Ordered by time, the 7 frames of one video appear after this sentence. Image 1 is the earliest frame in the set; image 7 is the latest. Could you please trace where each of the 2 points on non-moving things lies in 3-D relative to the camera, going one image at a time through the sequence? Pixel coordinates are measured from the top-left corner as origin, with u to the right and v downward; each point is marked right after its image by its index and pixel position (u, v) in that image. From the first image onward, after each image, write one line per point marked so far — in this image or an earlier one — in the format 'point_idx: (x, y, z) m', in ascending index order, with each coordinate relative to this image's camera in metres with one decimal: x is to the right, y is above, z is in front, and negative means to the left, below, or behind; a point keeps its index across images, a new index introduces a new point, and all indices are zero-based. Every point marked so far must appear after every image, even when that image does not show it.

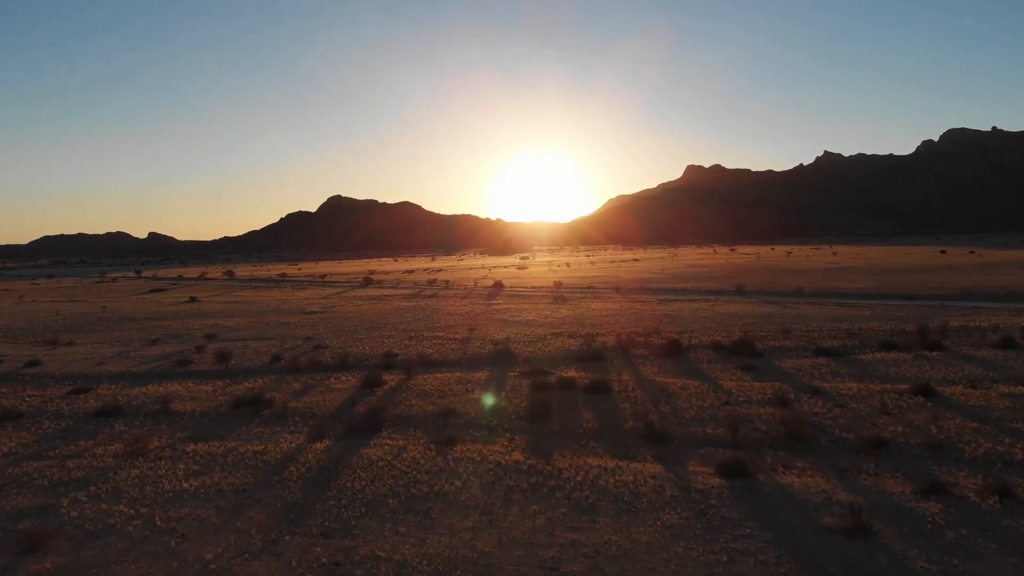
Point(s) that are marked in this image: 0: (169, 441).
0: (-10.1, -4.6, +18.6) m
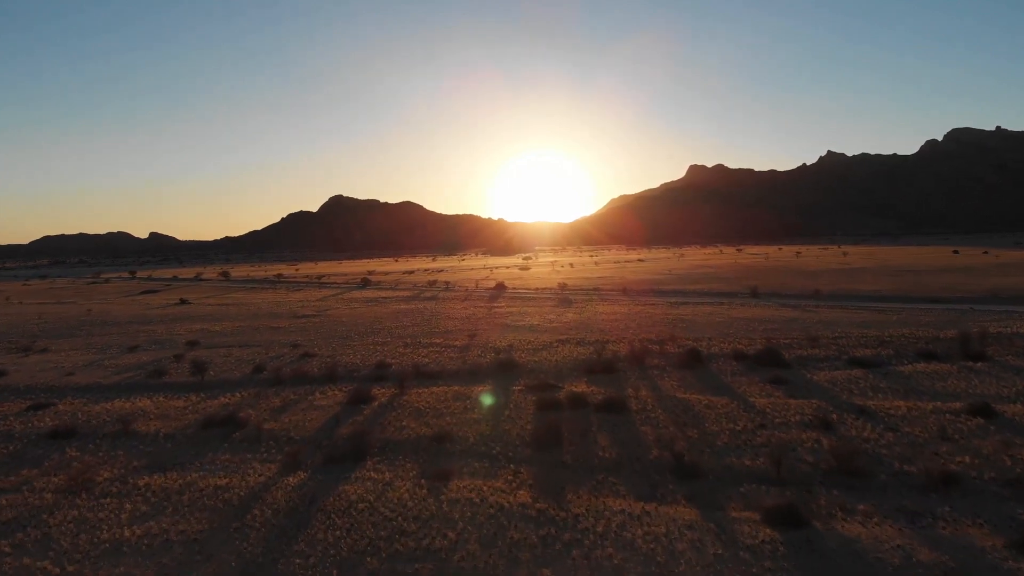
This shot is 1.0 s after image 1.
0: (-10.0, -4.8, +16.2) m
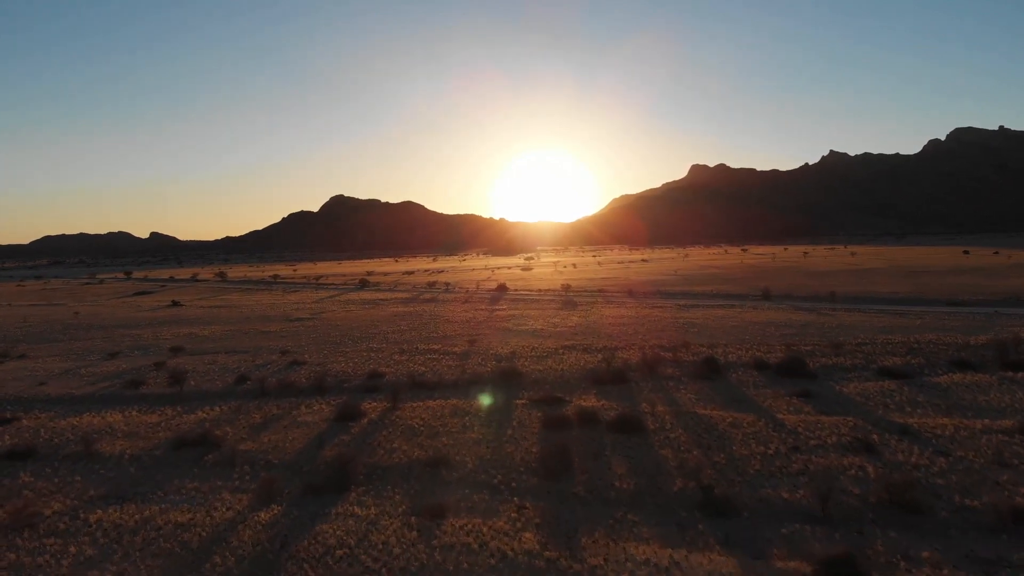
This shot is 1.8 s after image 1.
0: (-9.9, -4.9, +14.4) m
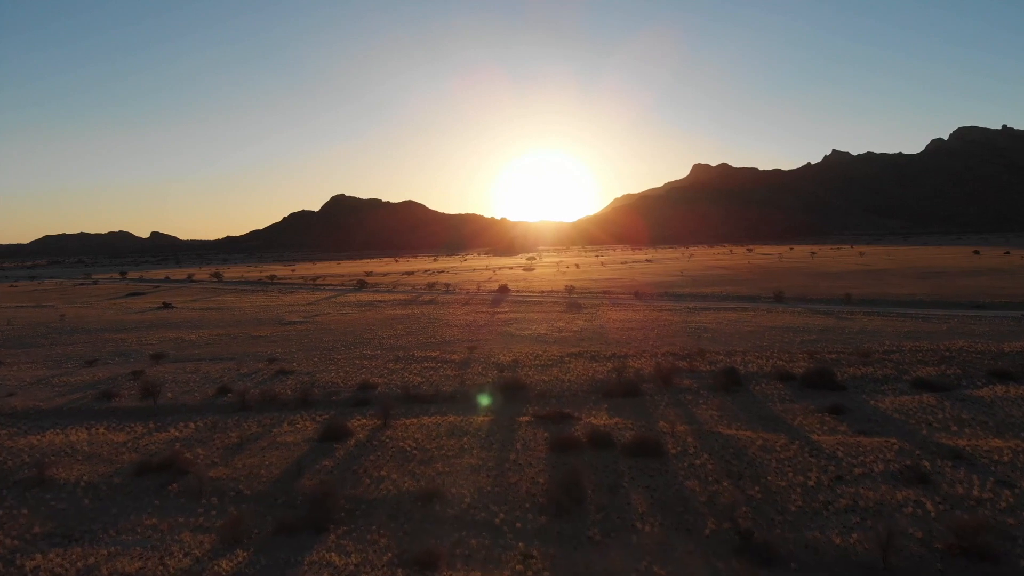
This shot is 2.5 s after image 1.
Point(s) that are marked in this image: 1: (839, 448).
0: (-9.9, -5.1, +12.5) m
1: (+8.2, -4.0, +16.0) m
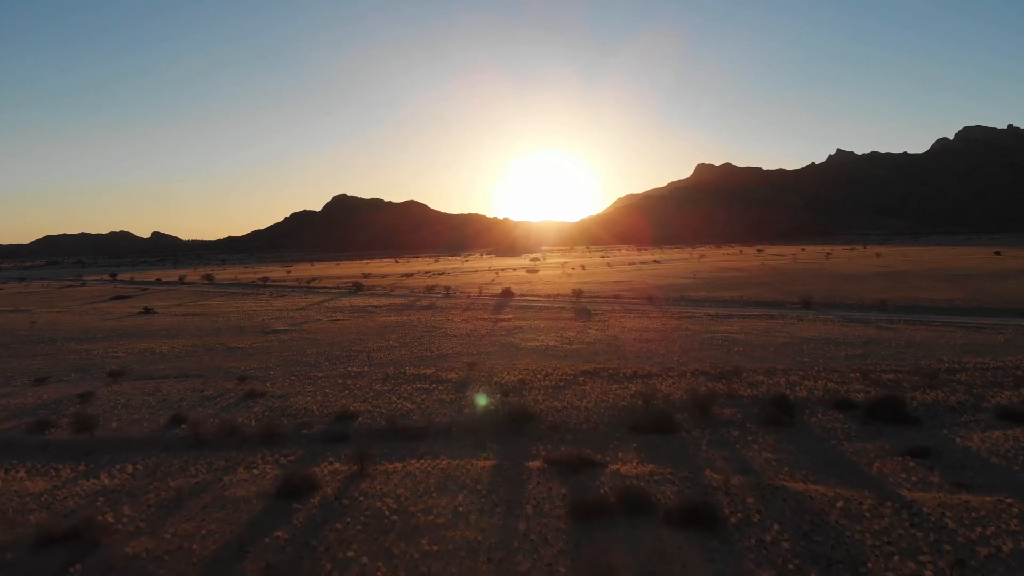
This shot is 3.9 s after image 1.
0: (-9.7, -5.4, +8.9) m
1: (+8.4, -4.3, +12.4) m
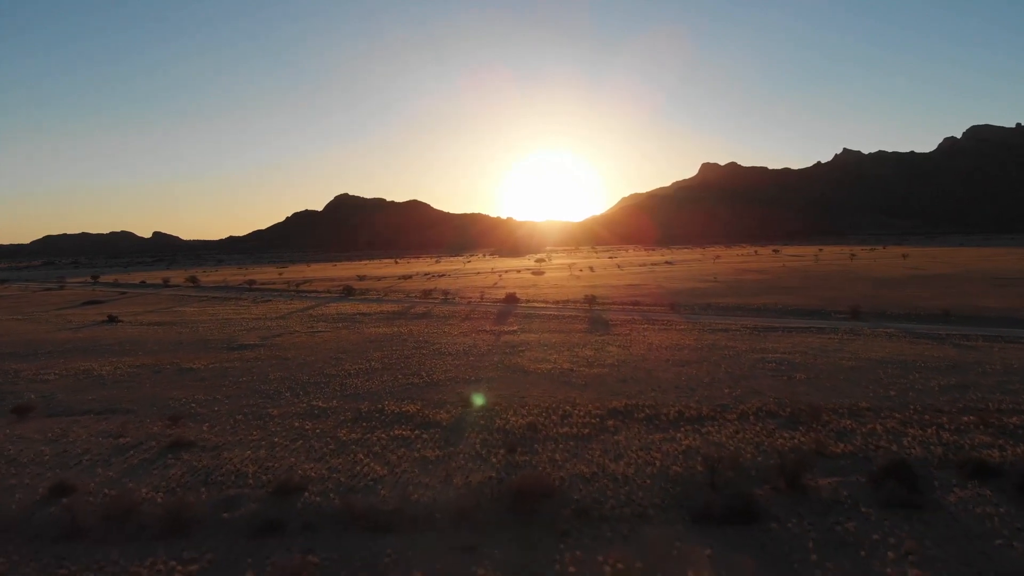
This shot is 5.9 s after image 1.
0: (-9.6, -5.8, +3.6) m
1: (+8.6, -4.8, +6.9) m
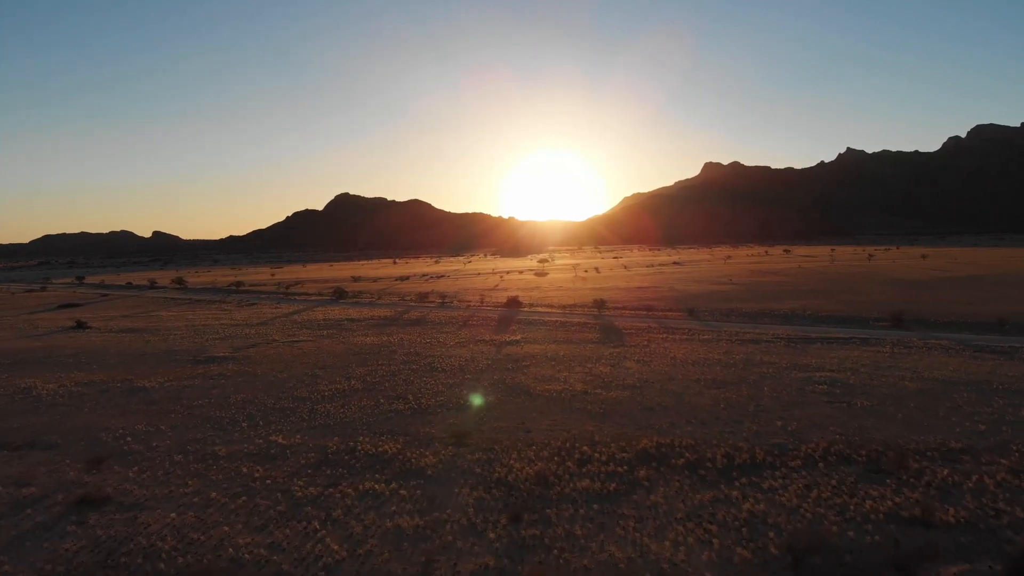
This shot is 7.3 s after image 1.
0: (-9.5, -6.1, -0.1) m
1: (+8.6, -5.0, +3.2) m
